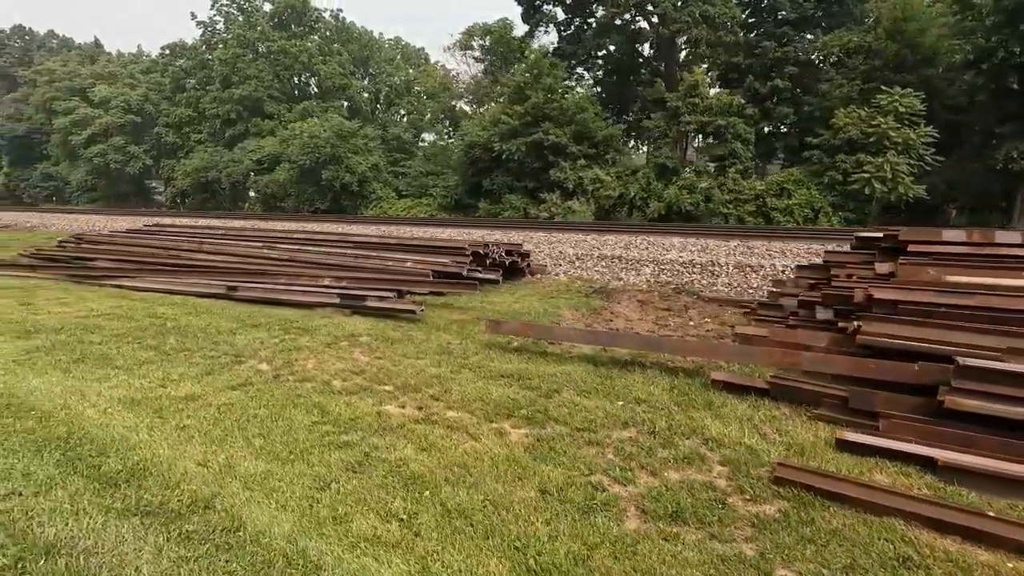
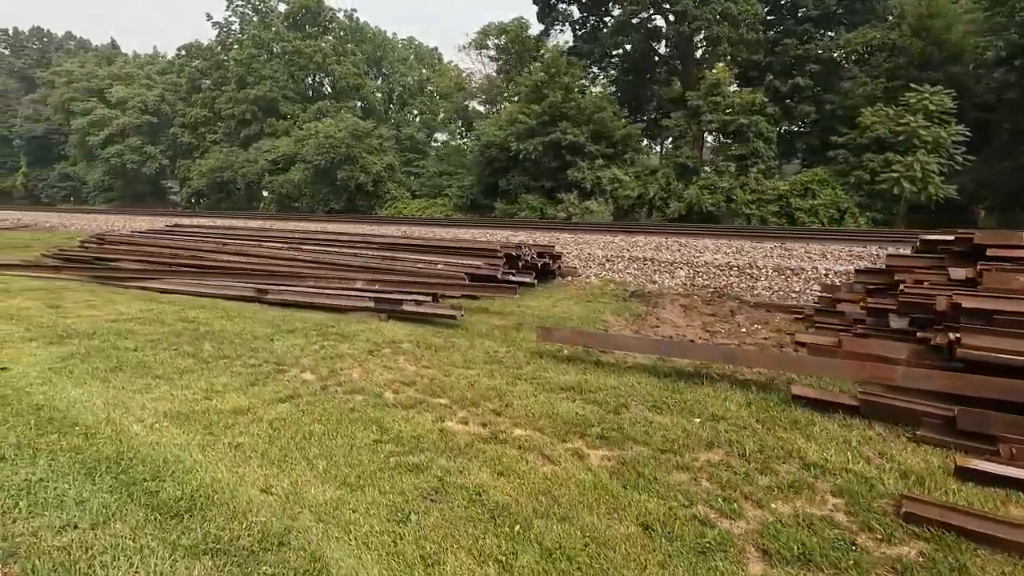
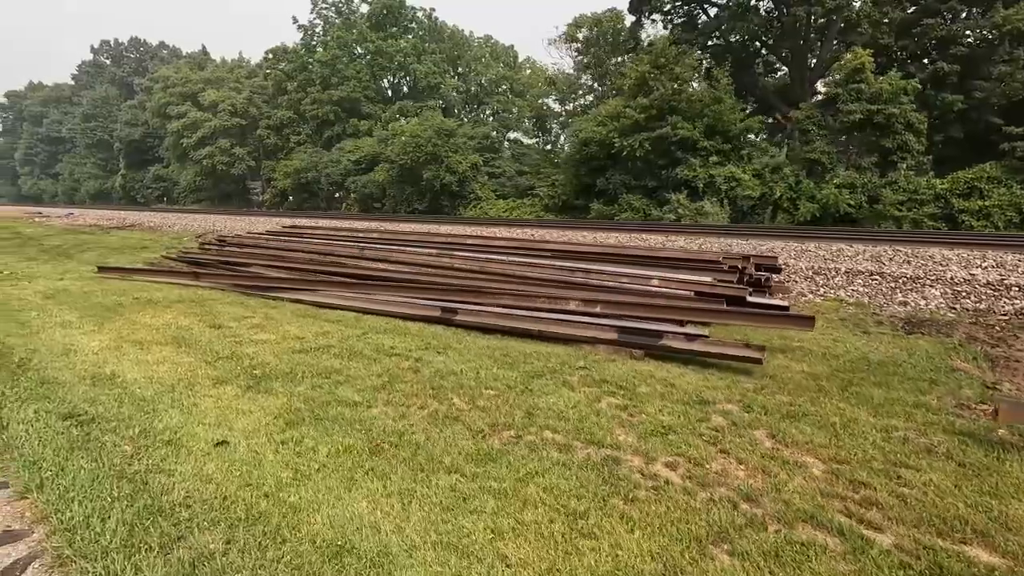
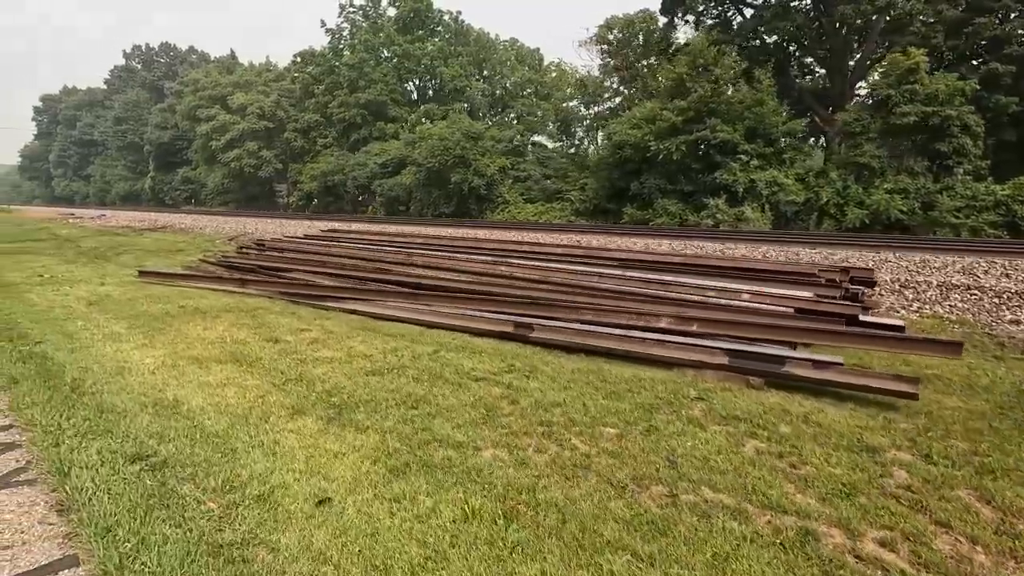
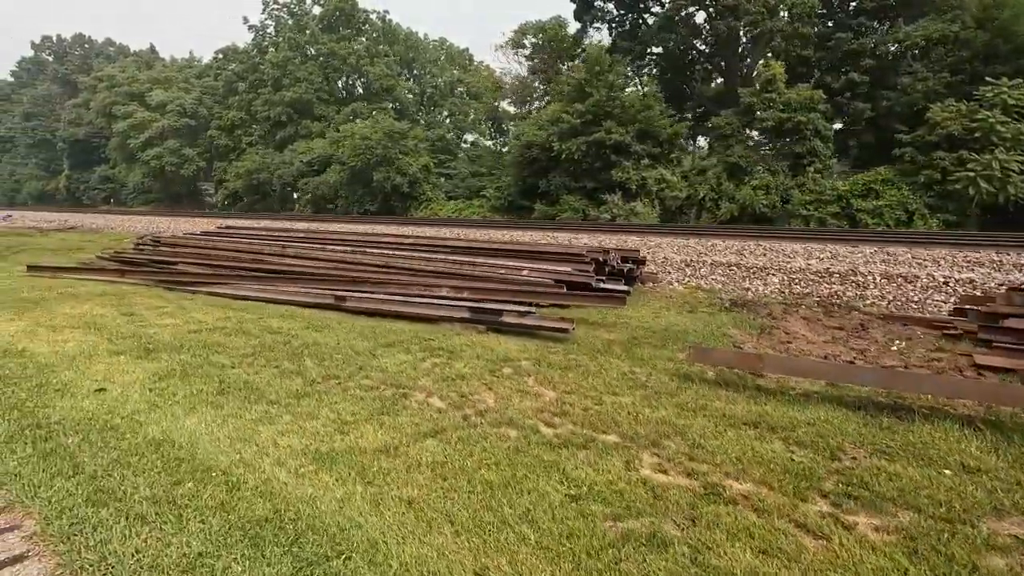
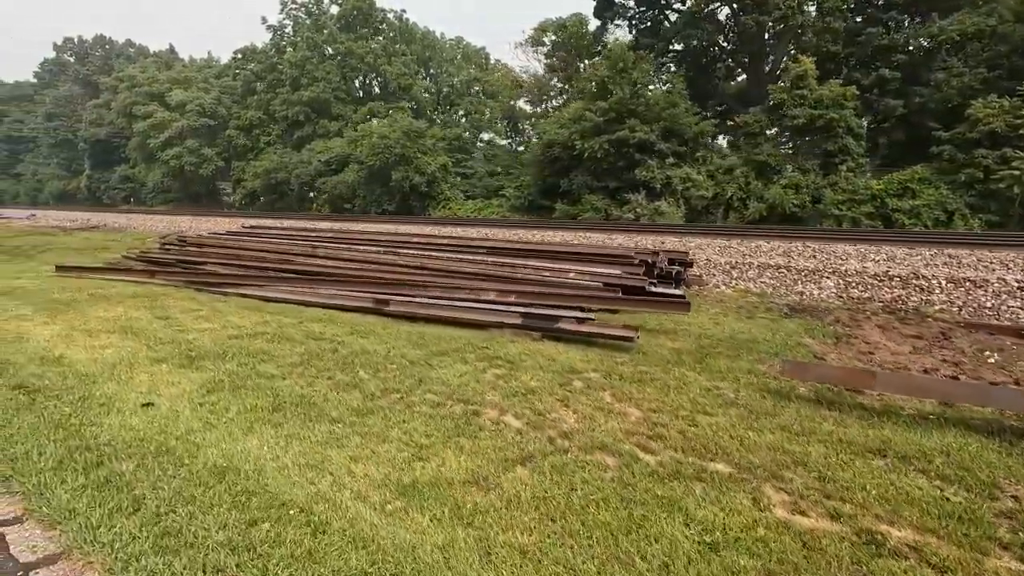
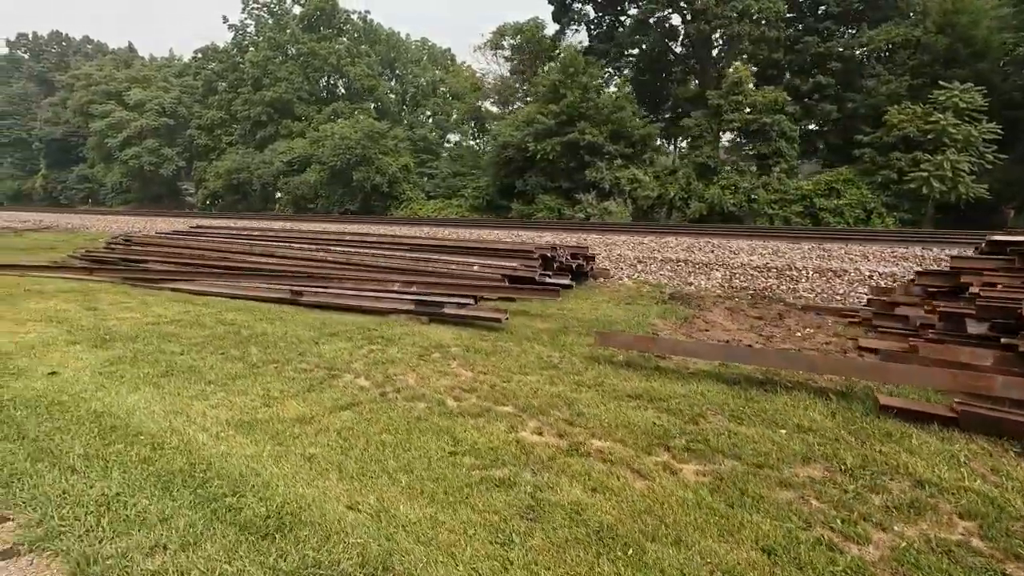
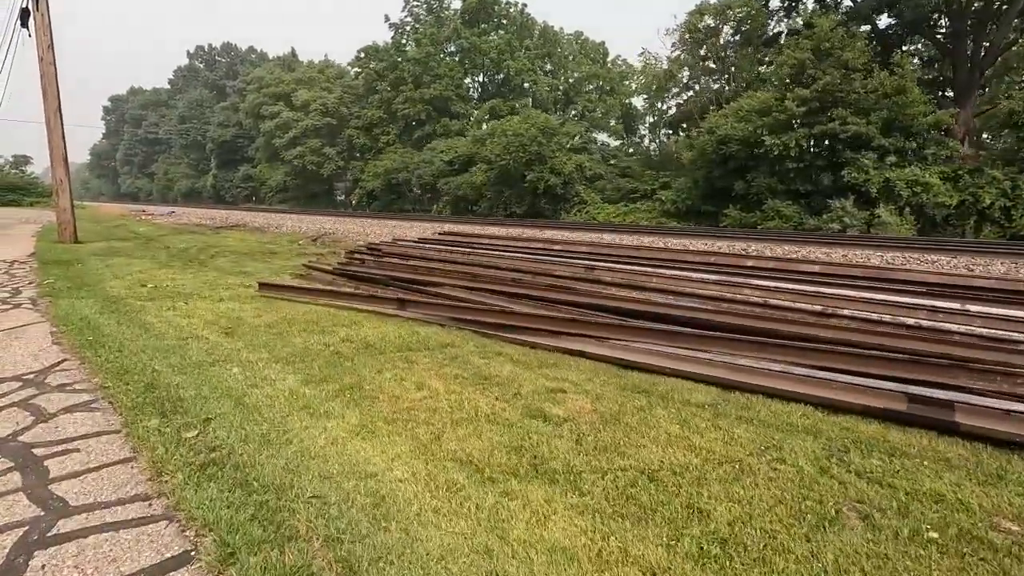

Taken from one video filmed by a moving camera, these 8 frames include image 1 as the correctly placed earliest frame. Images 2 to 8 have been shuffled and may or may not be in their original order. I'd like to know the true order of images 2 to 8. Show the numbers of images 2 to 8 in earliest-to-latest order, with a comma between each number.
2, 7, 5, 6, 3, 4, 8
